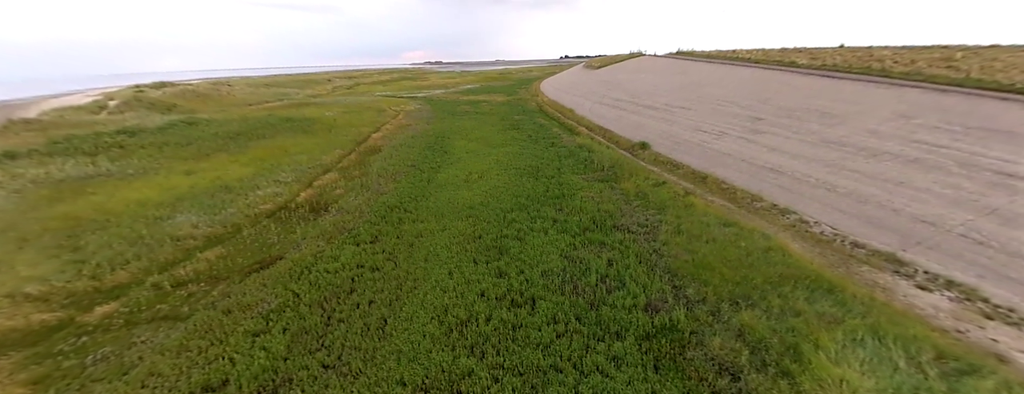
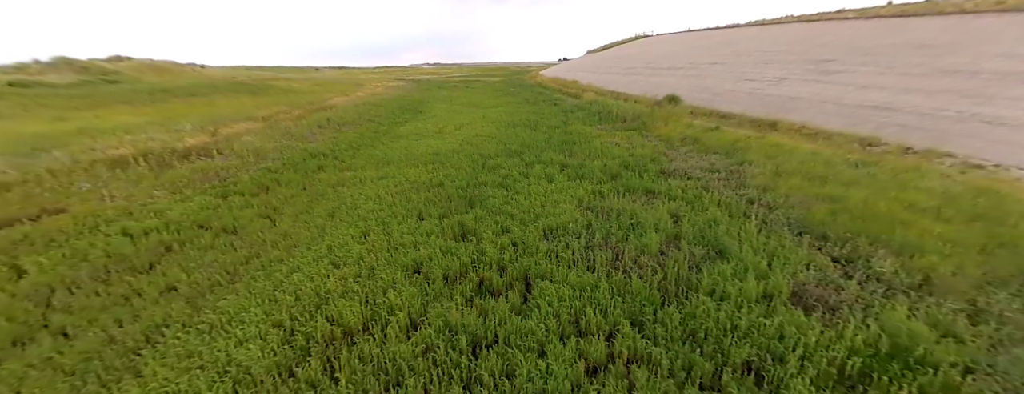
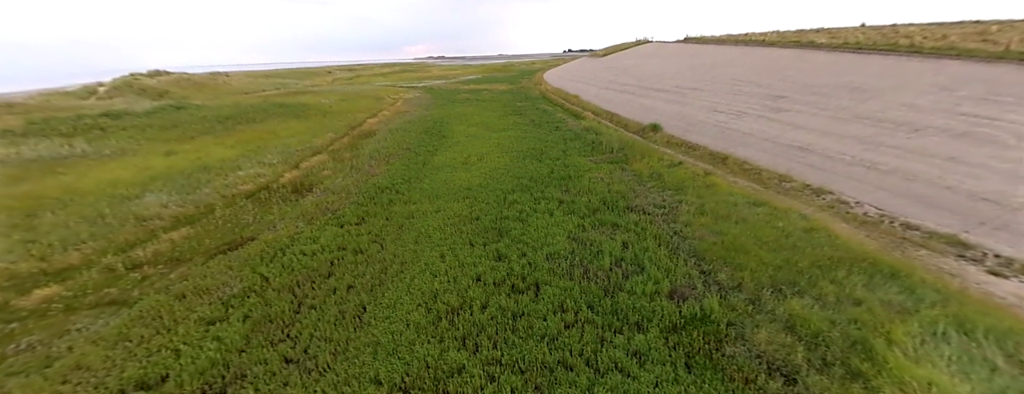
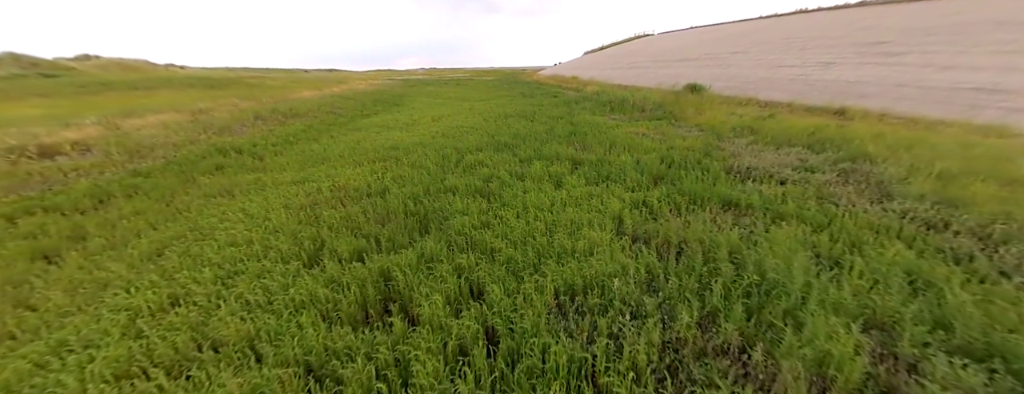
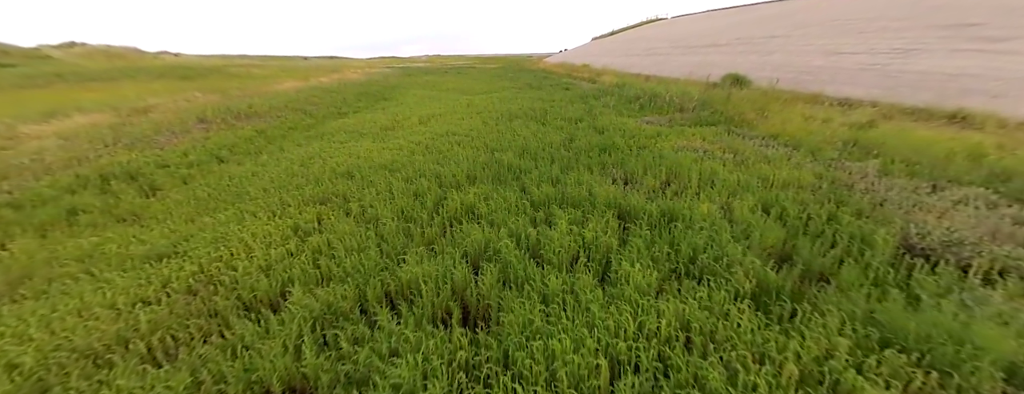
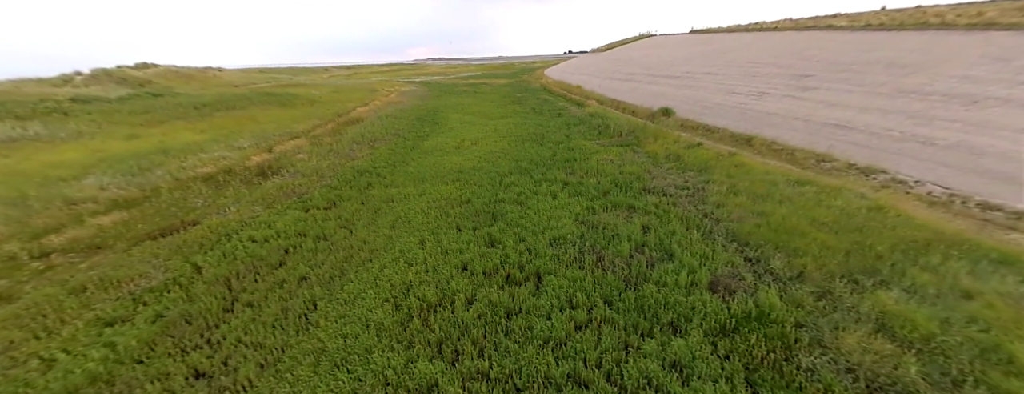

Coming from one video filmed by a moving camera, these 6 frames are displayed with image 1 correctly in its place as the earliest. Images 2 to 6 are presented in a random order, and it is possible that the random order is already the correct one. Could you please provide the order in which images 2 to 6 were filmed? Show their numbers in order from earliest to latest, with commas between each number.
3, 6, 2, 4, 5
